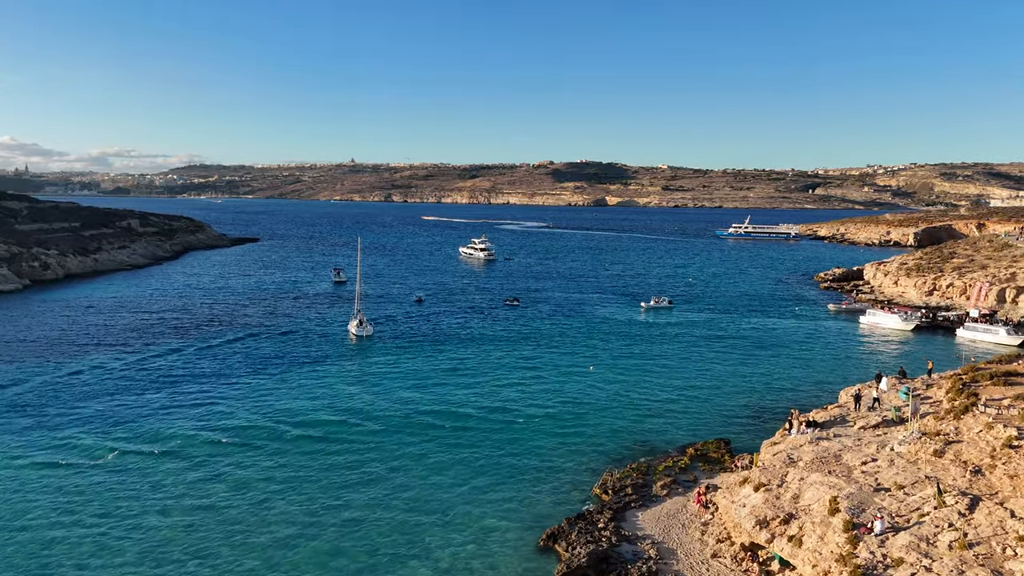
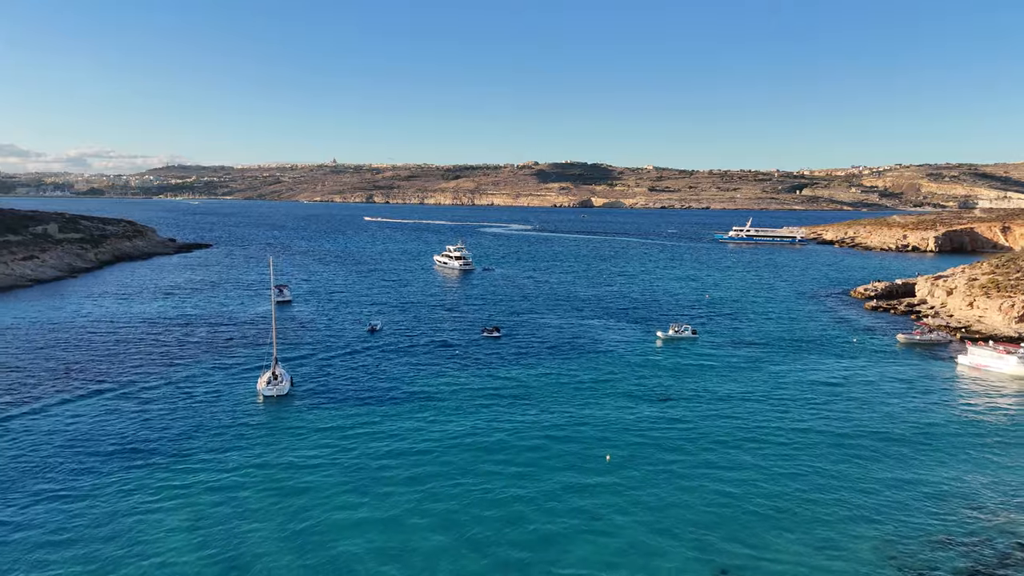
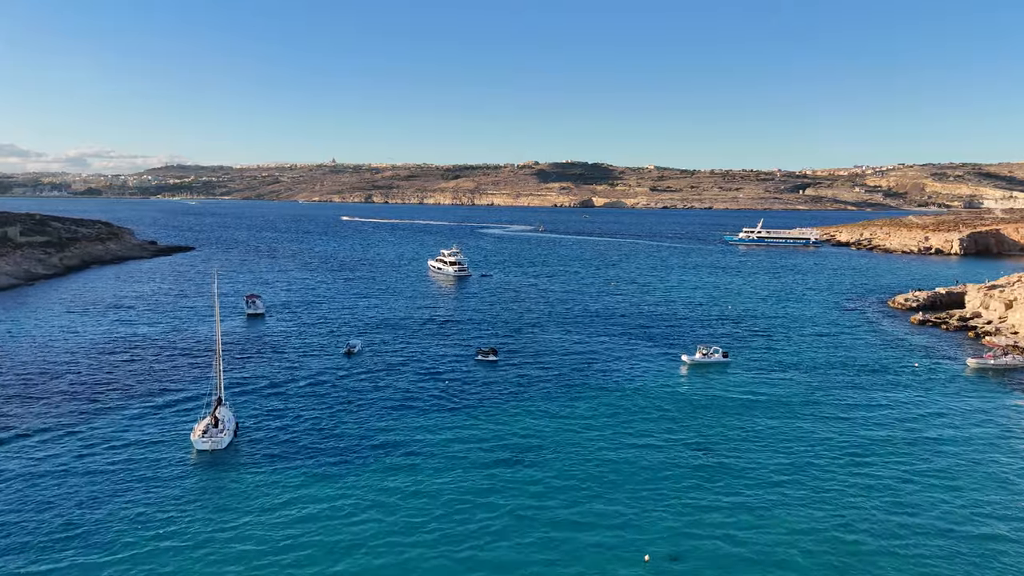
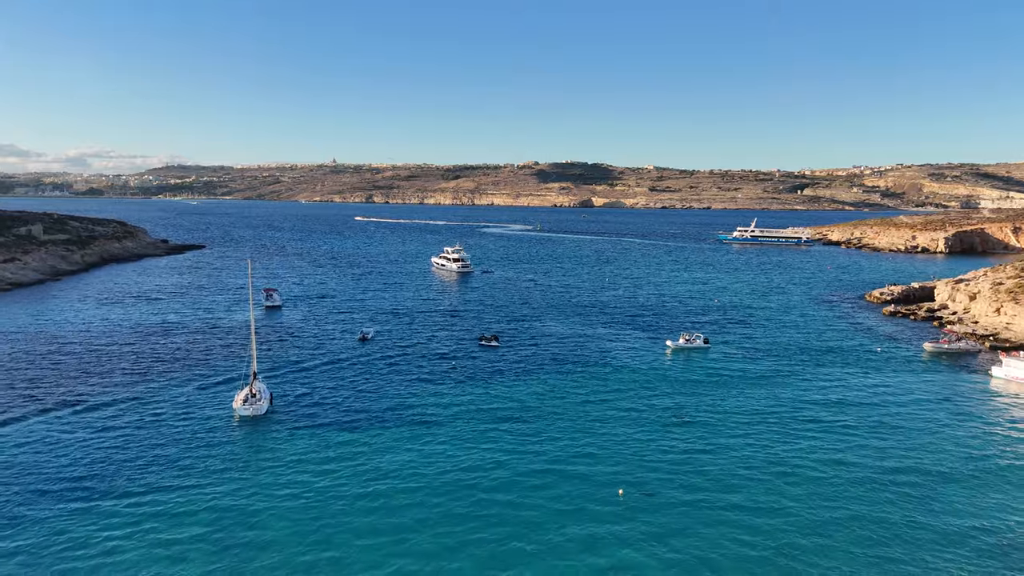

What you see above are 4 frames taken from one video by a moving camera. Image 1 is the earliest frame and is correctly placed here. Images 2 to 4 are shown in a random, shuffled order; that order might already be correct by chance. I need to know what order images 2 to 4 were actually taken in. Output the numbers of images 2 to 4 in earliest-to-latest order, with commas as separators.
2, 4, 3
